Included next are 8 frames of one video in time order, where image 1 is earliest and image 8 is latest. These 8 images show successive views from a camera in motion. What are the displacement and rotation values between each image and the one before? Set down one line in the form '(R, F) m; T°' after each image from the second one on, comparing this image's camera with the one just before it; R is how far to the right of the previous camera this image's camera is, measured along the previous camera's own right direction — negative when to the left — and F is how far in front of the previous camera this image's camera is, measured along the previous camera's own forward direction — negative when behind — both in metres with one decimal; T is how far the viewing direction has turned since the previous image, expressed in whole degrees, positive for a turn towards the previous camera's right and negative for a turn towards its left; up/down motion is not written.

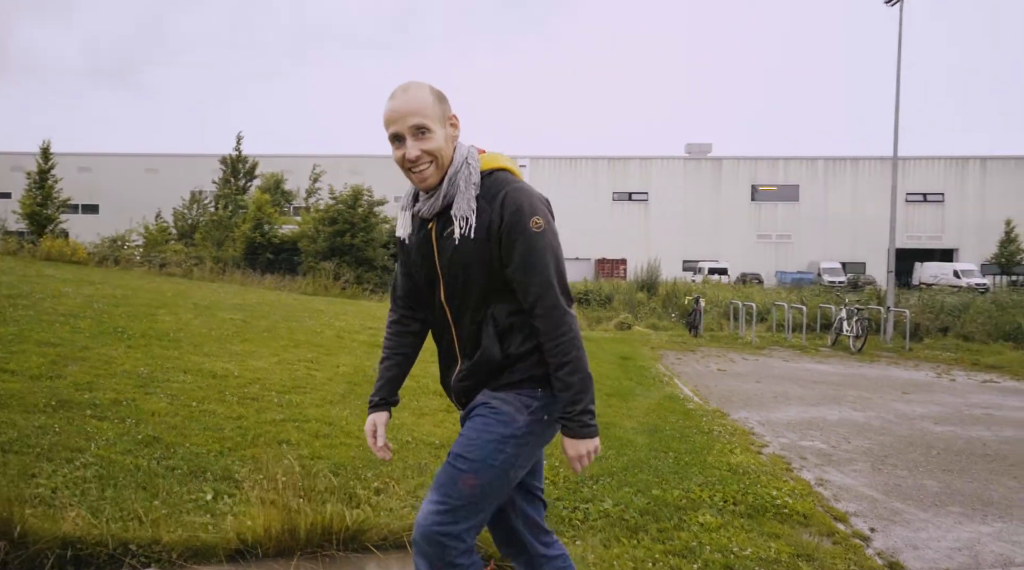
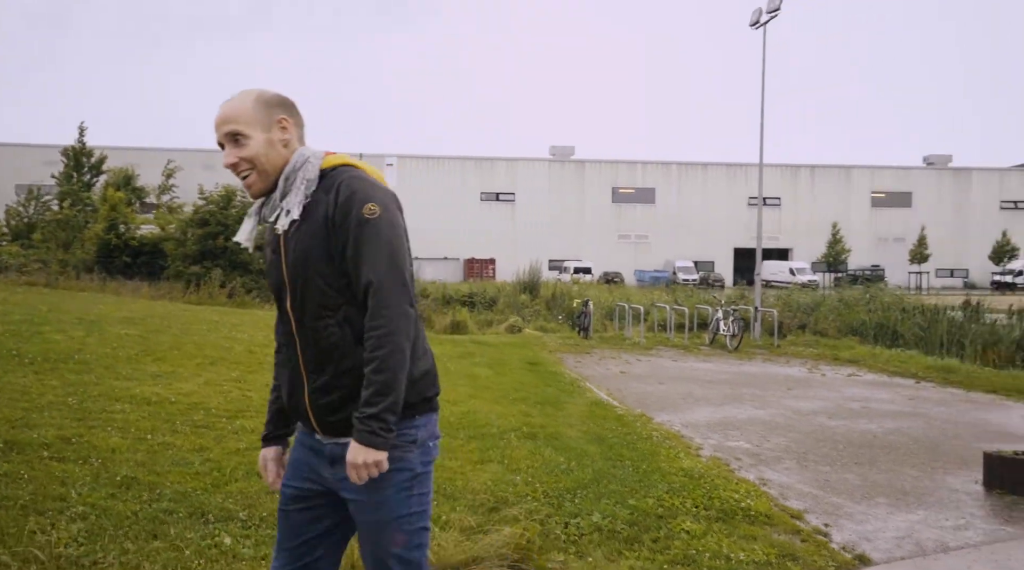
(-0.7, 0.0) m; +11°
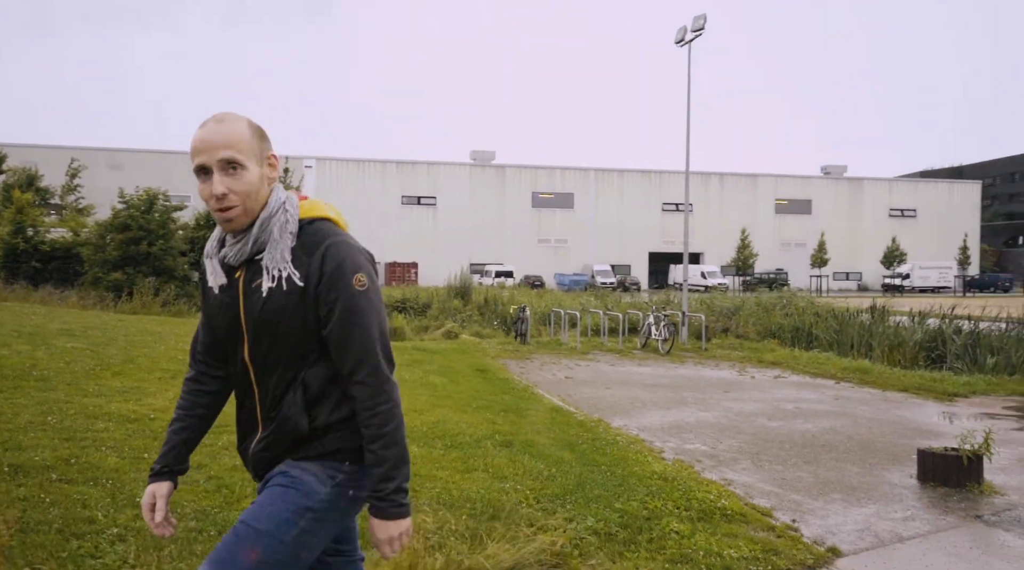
(-0.5, -0.2) m; +7°
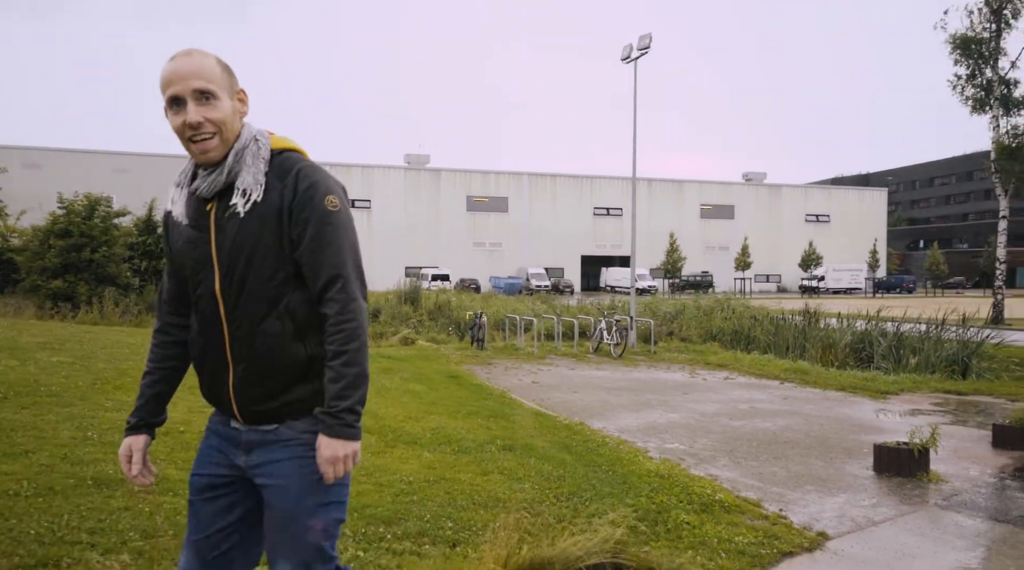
(-0.7, -0.4) m; +6°
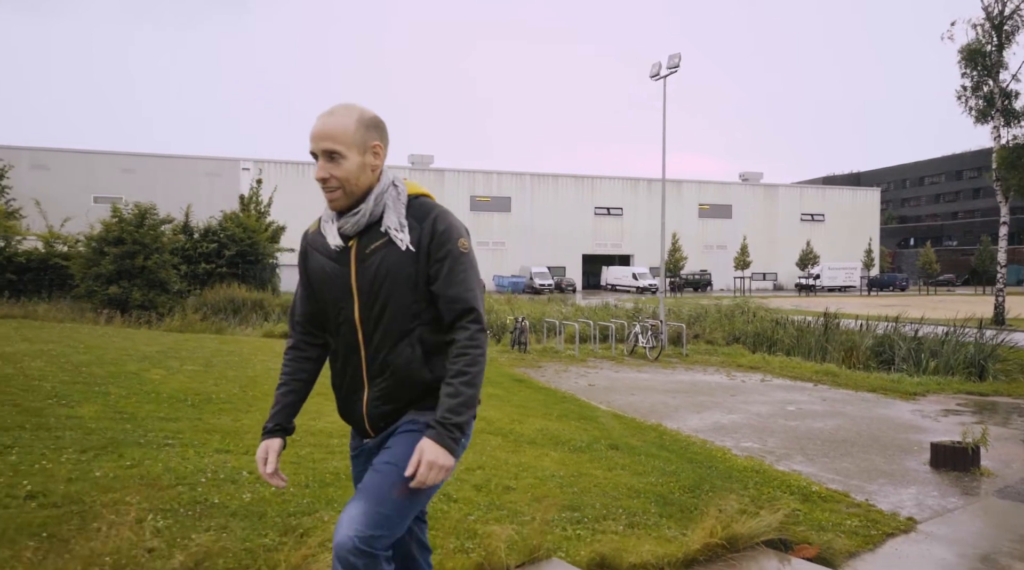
(-1.2, -0.9) m; +1°
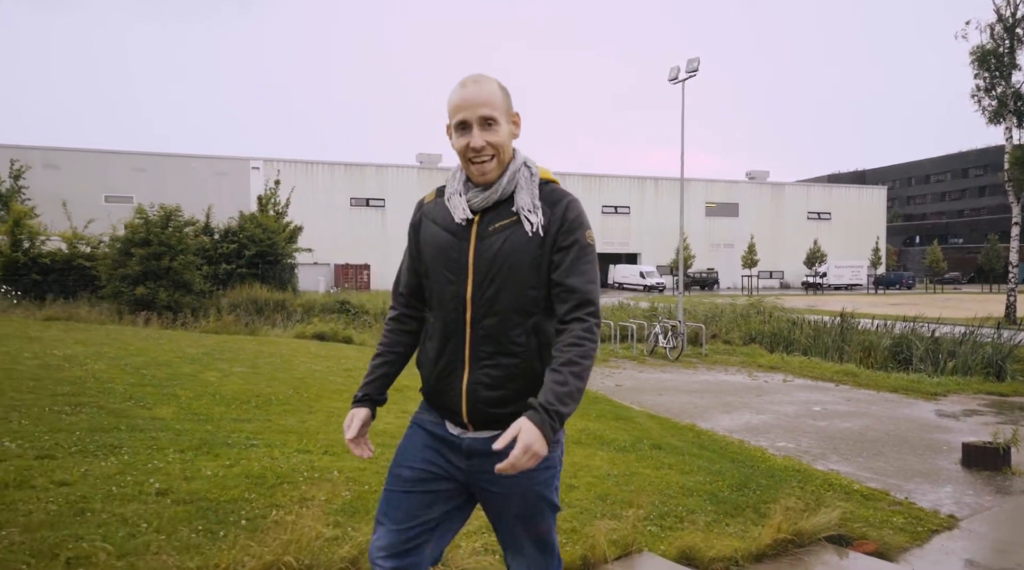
(-0.5, -0.3) m; 0°
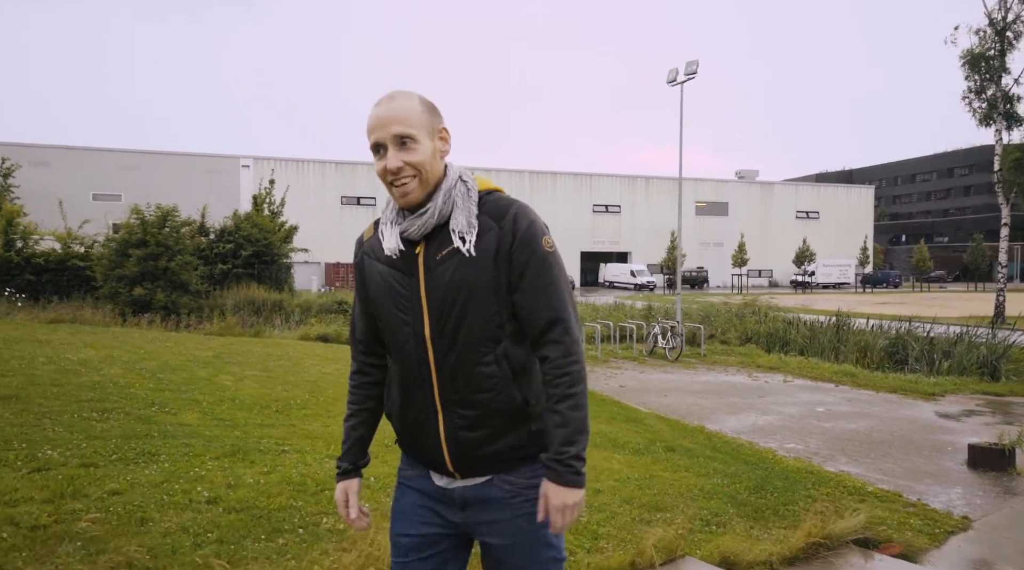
(-0.3, -0.1) m; +1°
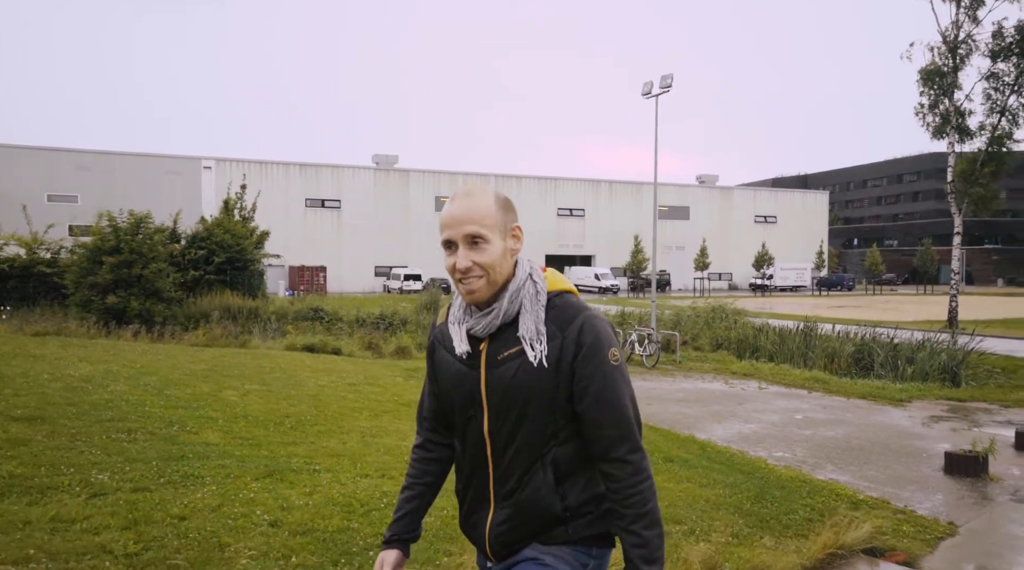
(-0.5, -0.2) m; +3°
